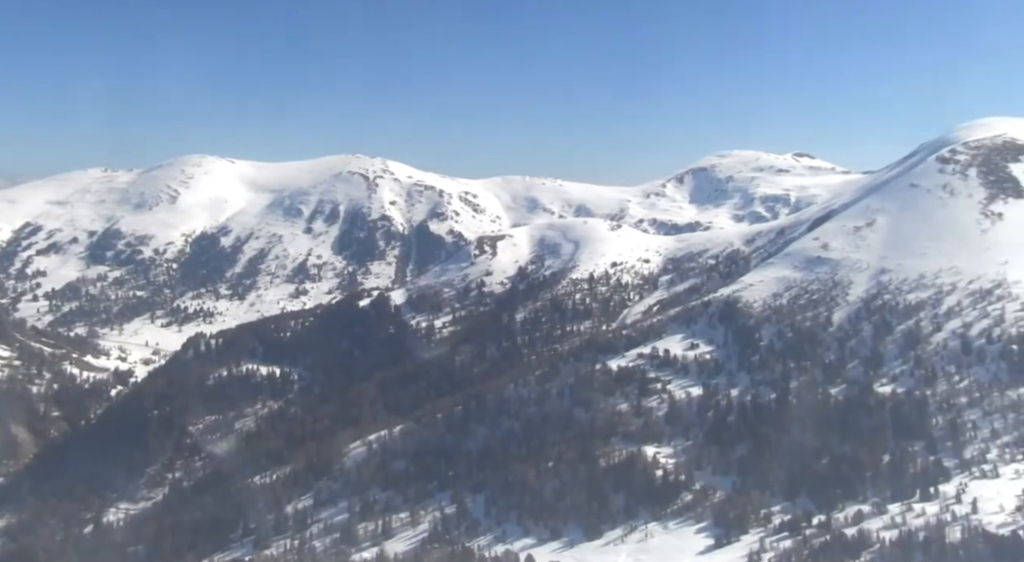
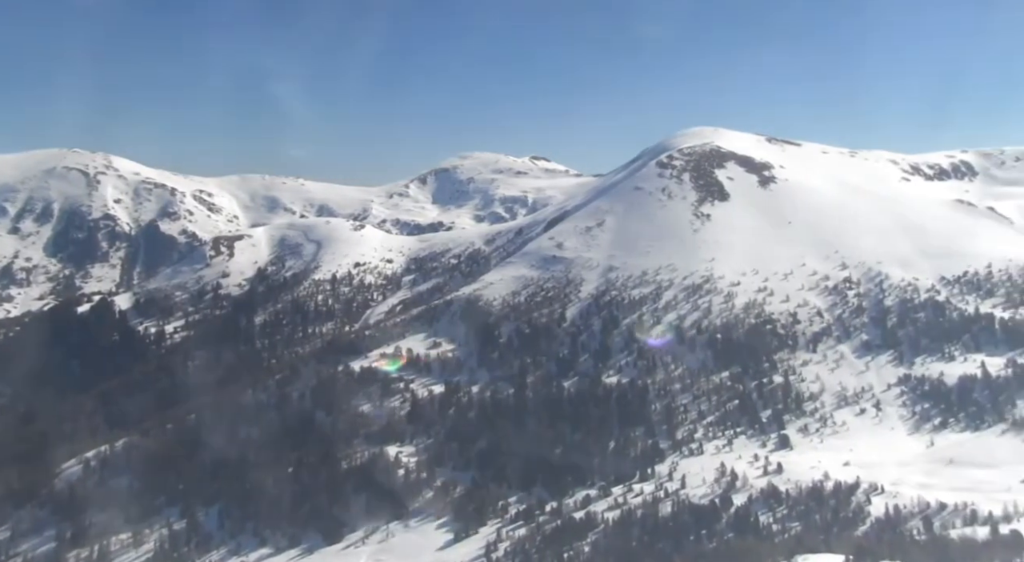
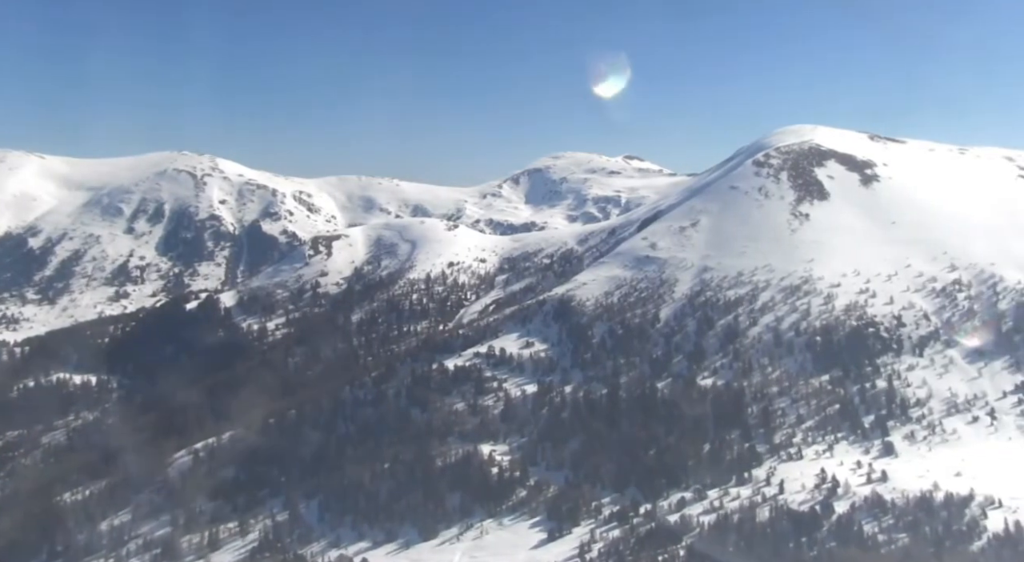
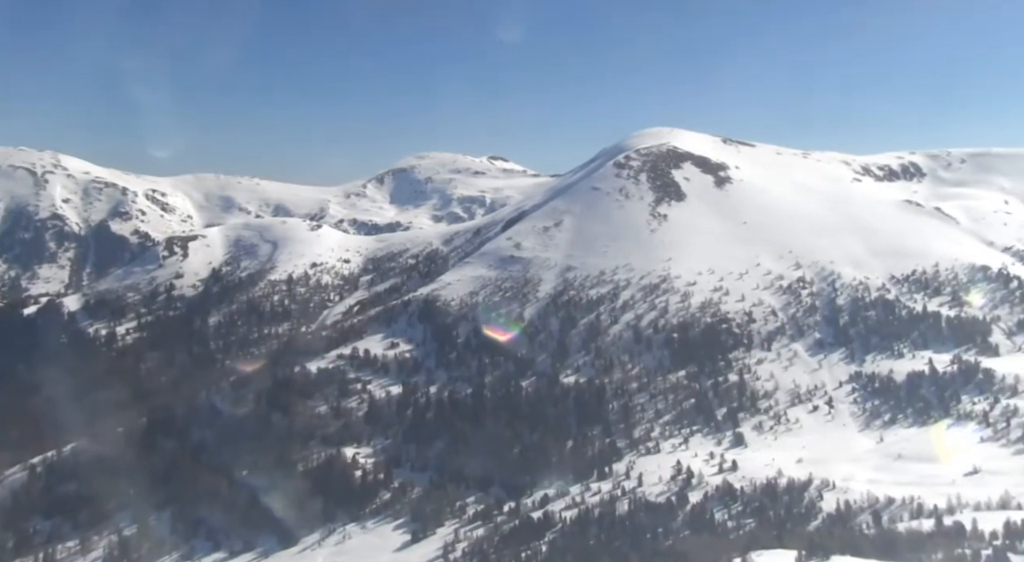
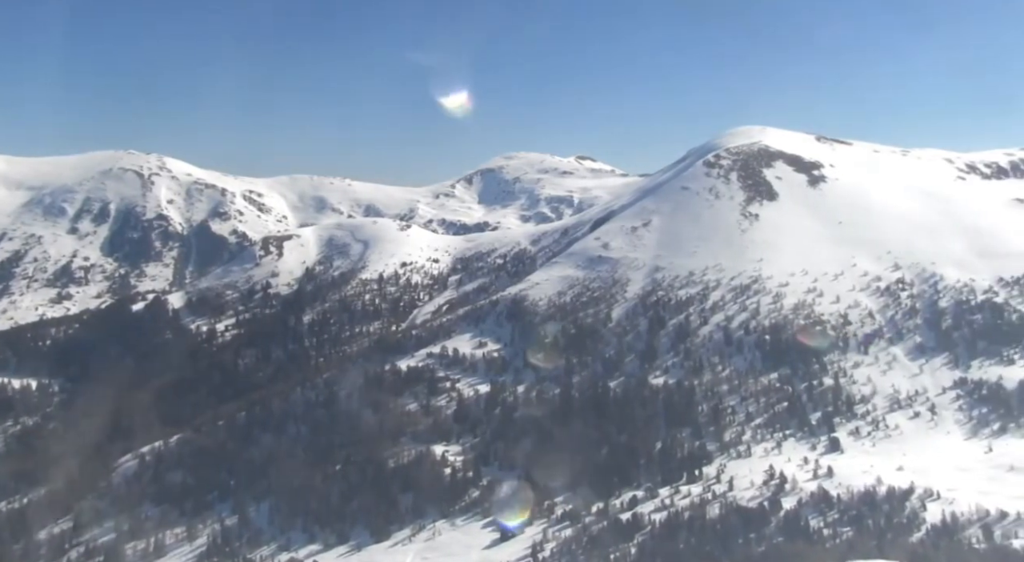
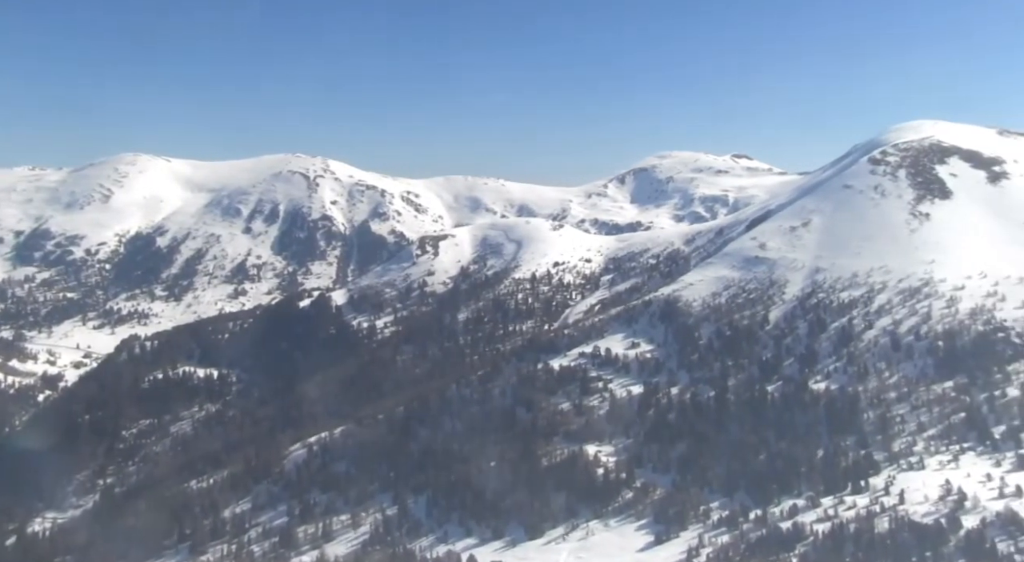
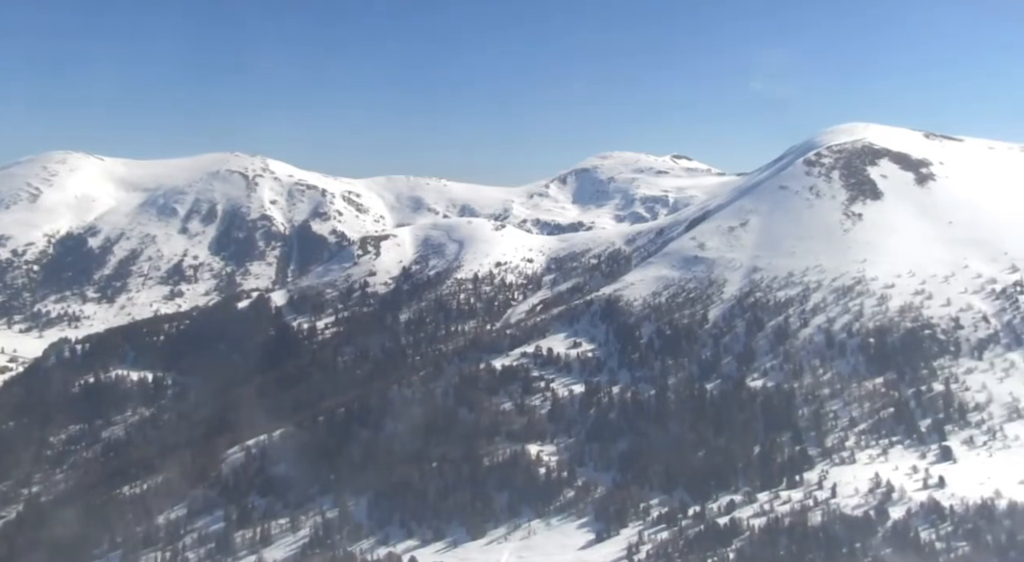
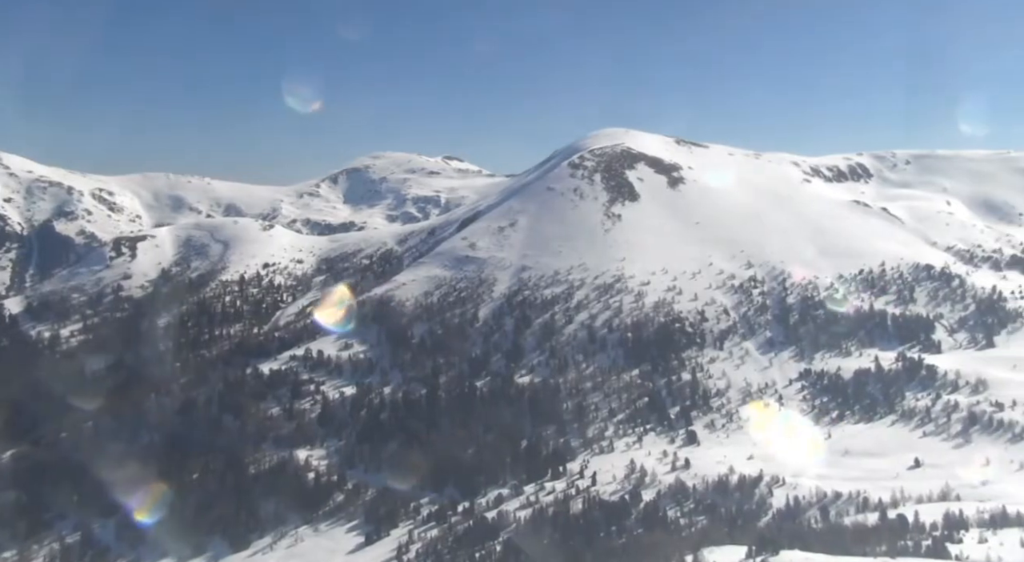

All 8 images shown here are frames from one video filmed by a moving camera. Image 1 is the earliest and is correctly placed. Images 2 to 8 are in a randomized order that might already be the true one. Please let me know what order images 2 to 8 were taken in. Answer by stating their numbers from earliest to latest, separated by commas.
6, 7, 3, 5, 2, 4, 8
